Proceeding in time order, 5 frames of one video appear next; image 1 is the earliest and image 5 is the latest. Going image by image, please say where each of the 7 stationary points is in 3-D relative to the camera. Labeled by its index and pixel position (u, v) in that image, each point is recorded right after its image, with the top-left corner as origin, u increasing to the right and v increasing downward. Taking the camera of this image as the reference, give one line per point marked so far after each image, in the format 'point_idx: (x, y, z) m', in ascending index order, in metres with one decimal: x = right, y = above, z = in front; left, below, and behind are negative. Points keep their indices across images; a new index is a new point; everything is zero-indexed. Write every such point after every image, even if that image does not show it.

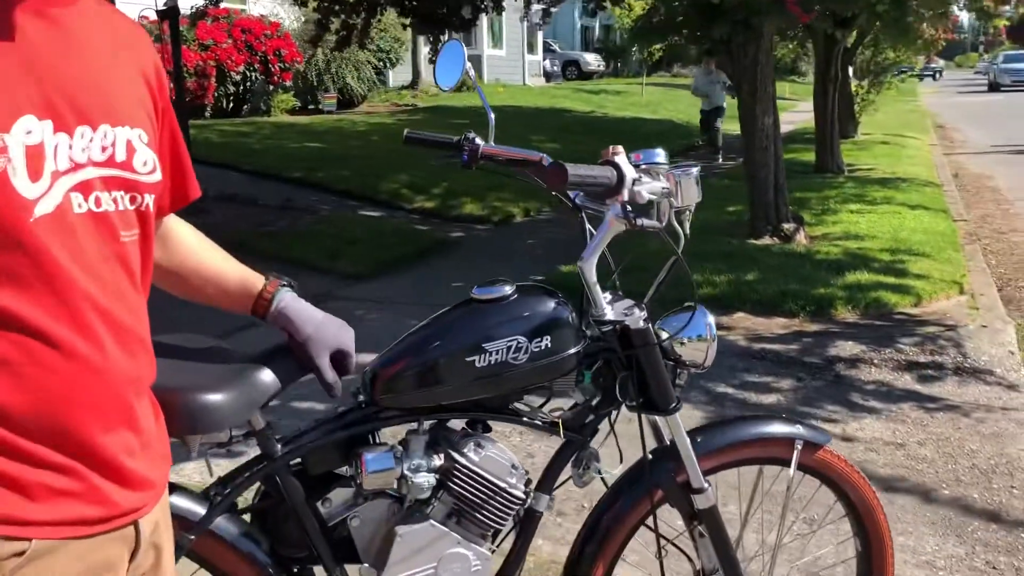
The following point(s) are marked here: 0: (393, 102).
0: (-2.6, +4.0, +19.6) m
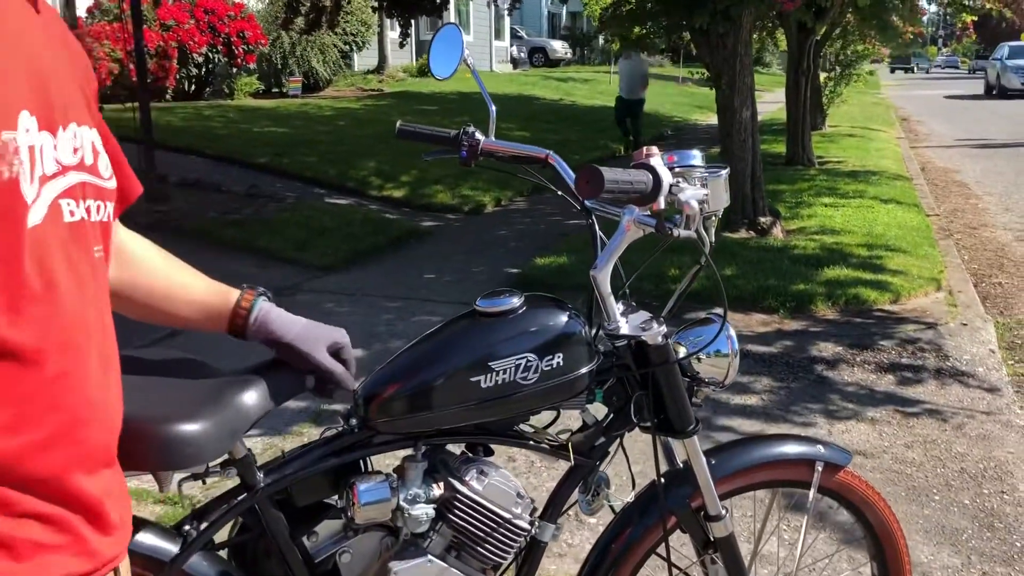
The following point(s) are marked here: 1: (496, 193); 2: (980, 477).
0: (-3.2, +4.2, +19.3) m
1: (-0.2, +1.0, +9.8) m
2: (+2.1, -0.8, +4.1) m
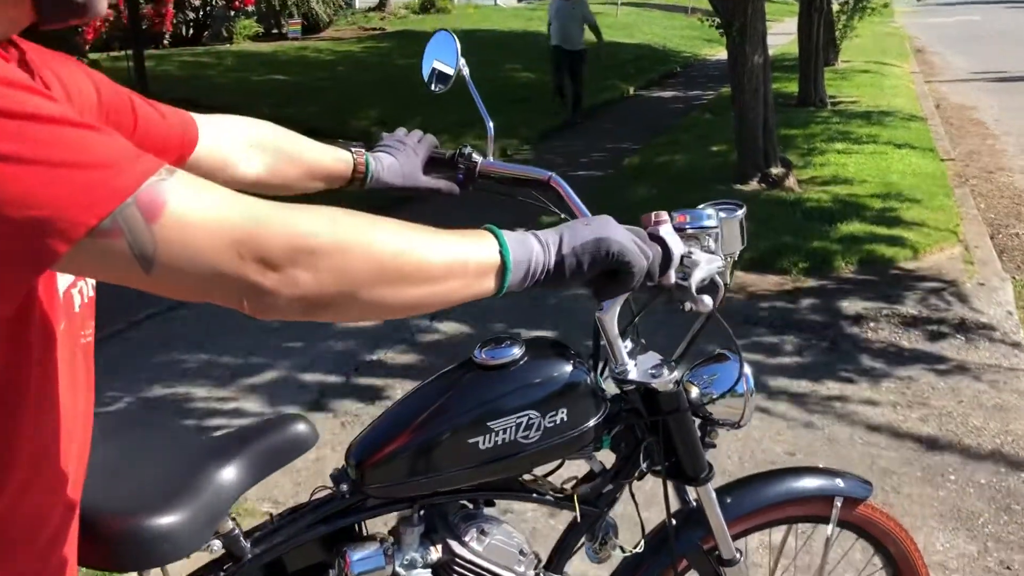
0: (-3.1, +5.3, +18.9) m
1: (-0.1, +1.5, +9.6) m
2: (+2.1, -0.7, +4.0) m
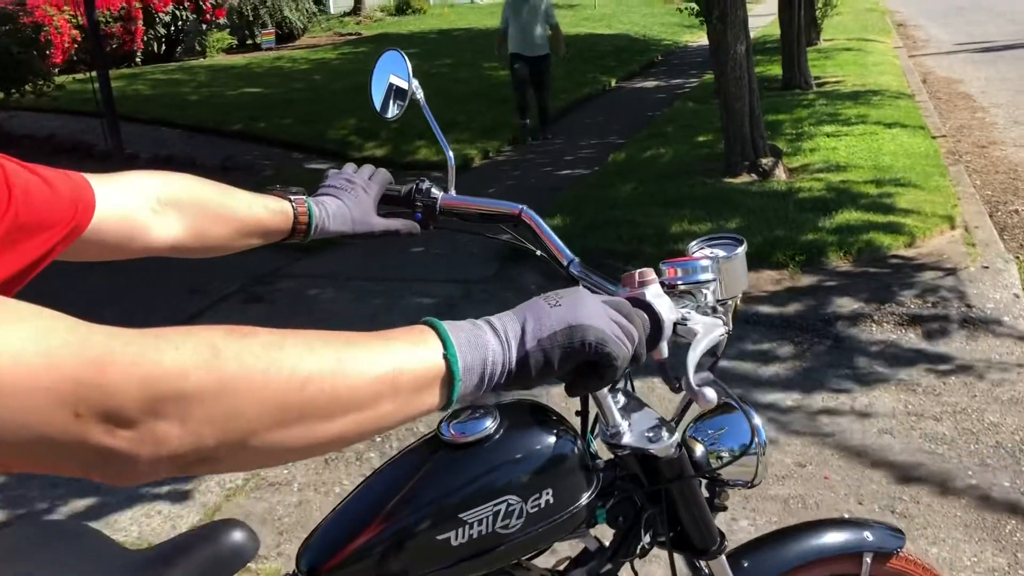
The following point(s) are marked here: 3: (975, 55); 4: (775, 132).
0: (-3.6, +5.1, +18.6) m
1: (-0.3, +1.5, +9.4) m
2: (+2.1, -0.7, +3.8) m
3: (+8.0, +4.0, +15.9) m
4: (+2.7, +1.6, +9.5) m
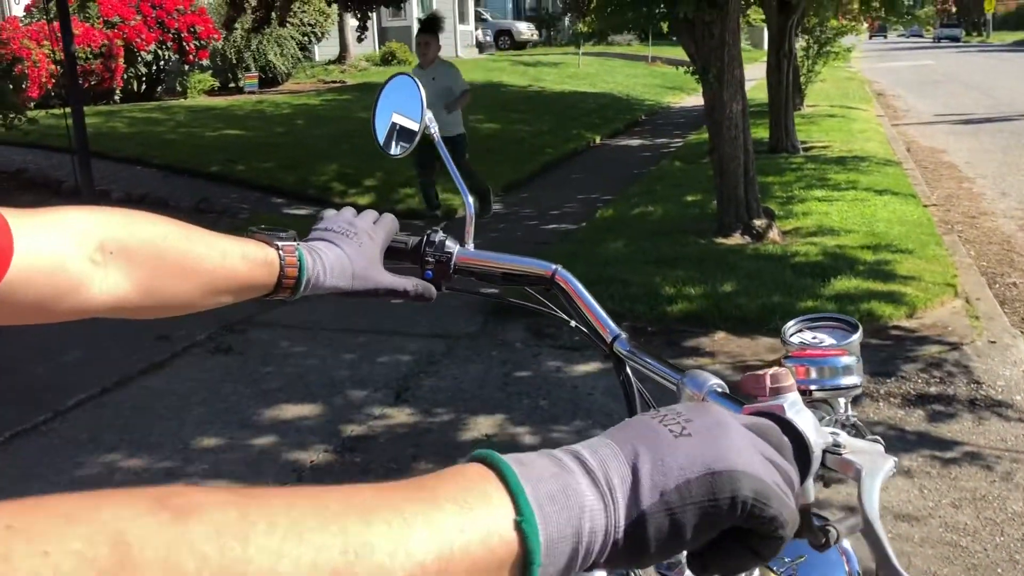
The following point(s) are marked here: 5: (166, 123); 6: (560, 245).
0: (-3.9, +4.2, +18.5) m
1: (-0.4, +0.9, +9.1) m
2: (+2.0, -1.0, +3.5) m
3: (+7.7, +2.8, +16.0) m
4: (+2.6, +1.0, +9.4) m
5: (-4.6, +2.2, +12.3) m
6: (+0.4, +0.3, +7.4) m
